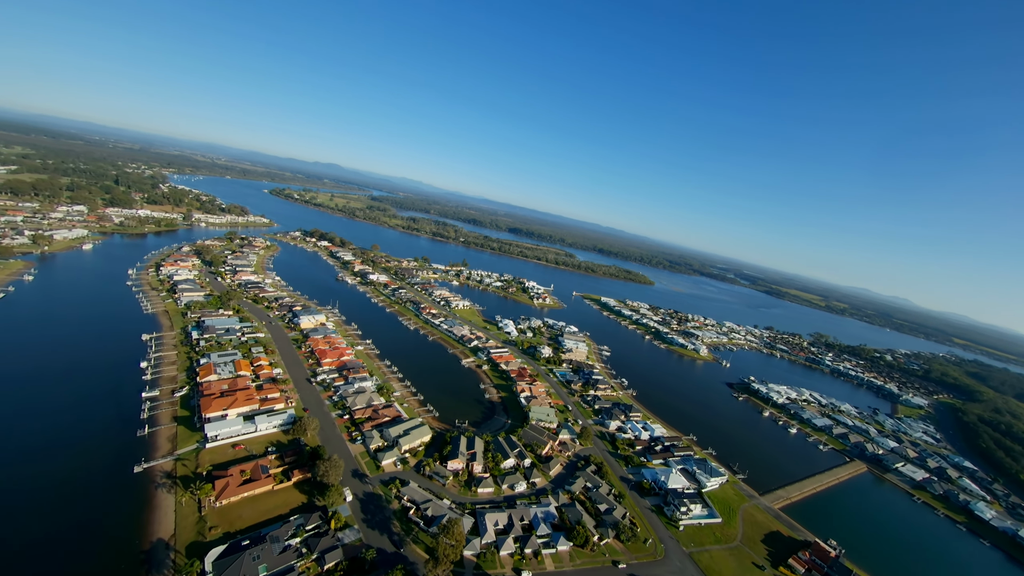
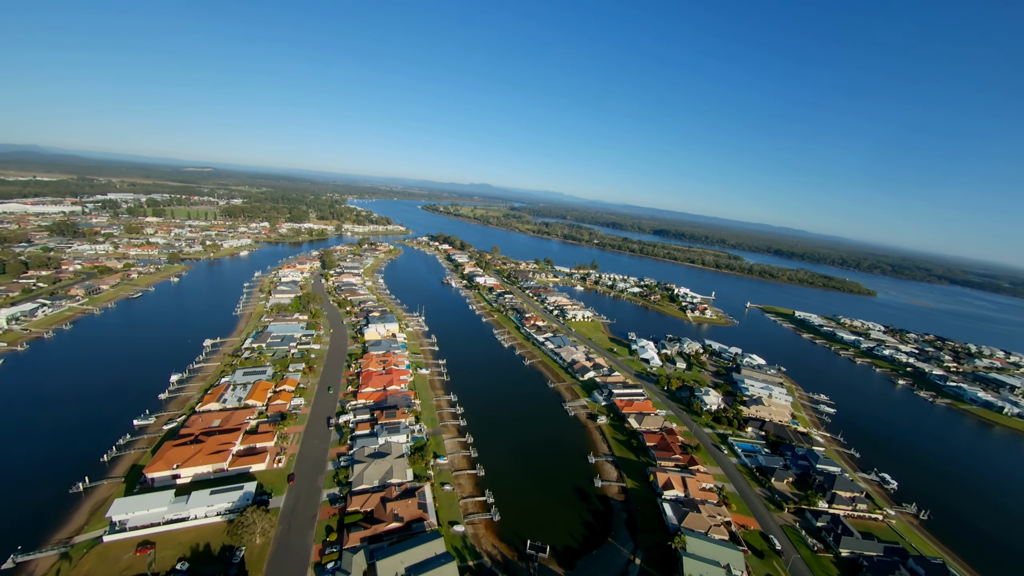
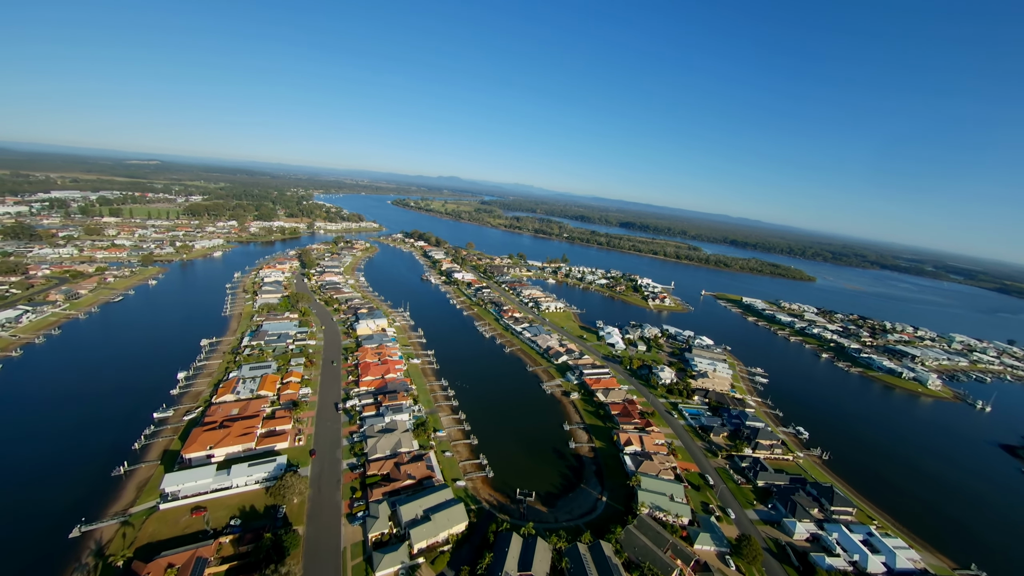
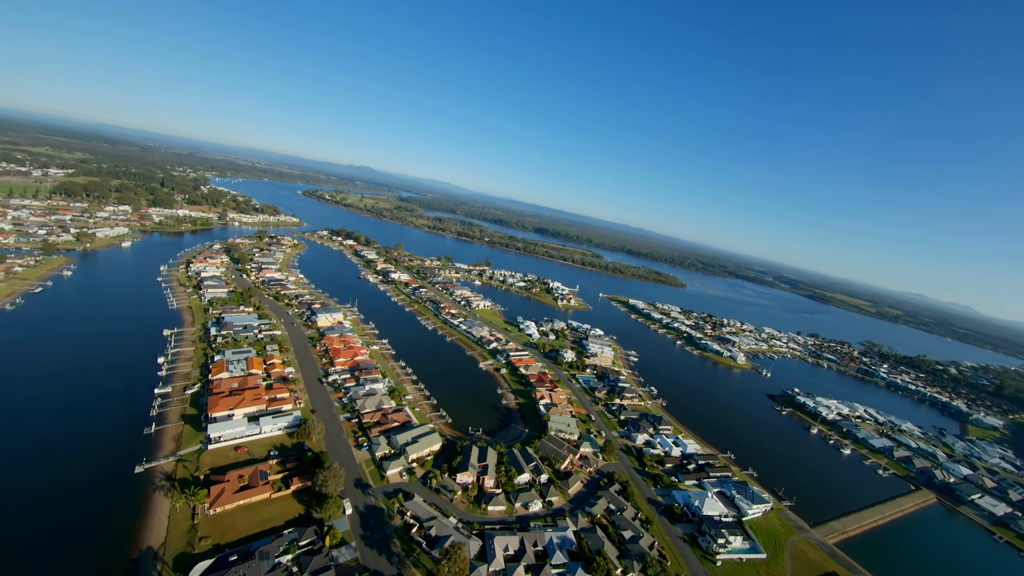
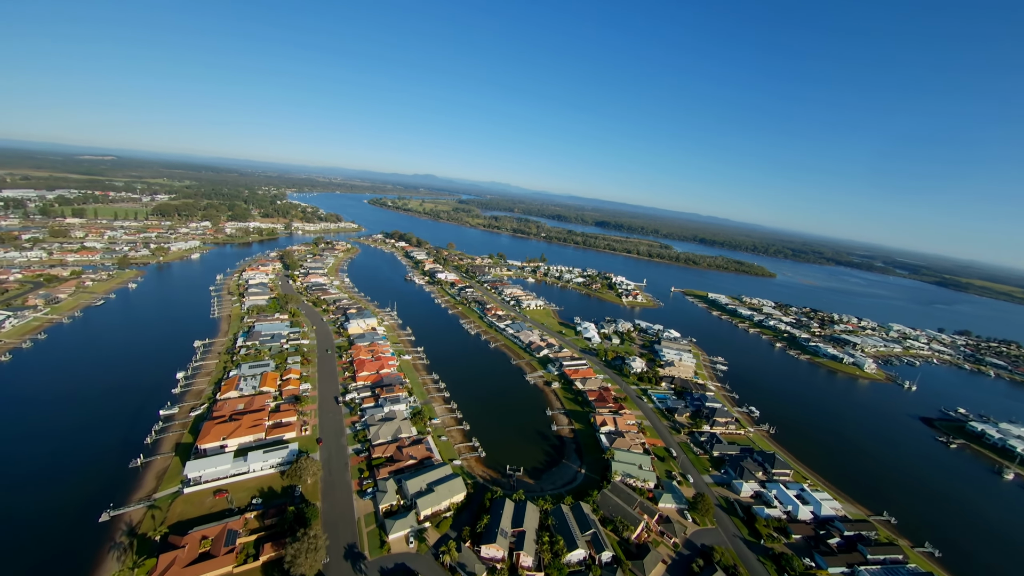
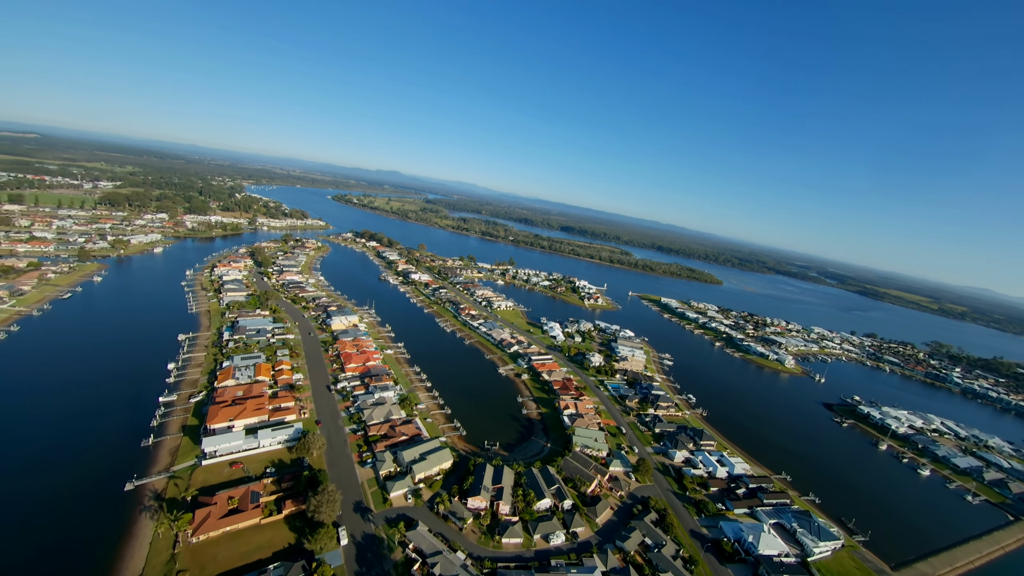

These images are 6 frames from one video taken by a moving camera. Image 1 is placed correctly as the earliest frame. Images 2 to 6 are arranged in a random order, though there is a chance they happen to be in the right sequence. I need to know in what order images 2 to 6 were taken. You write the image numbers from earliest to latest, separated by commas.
4, 6, 5, 3, 2
